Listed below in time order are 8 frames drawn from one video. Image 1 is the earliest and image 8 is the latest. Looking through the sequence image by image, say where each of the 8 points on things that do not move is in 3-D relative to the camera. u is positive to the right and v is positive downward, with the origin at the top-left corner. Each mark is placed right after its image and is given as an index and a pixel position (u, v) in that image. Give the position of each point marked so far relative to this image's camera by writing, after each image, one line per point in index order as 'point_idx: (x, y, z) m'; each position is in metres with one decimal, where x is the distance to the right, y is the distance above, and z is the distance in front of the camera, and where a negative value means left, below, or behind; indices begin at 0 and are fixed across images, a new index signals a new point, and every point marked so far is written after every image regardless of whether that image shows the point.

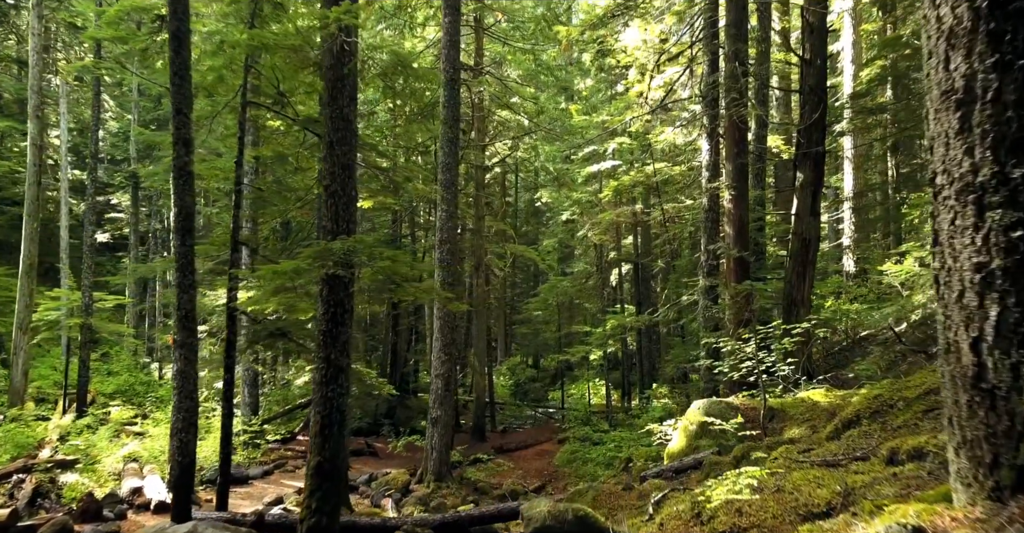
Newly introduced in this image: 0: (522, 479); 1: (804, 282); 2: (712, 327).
0: (+0.2, -4.9, +19.8) m
1: (+4.8, -0.3, +13.9) m
2: (+3.7, -1.1, +15.5) m
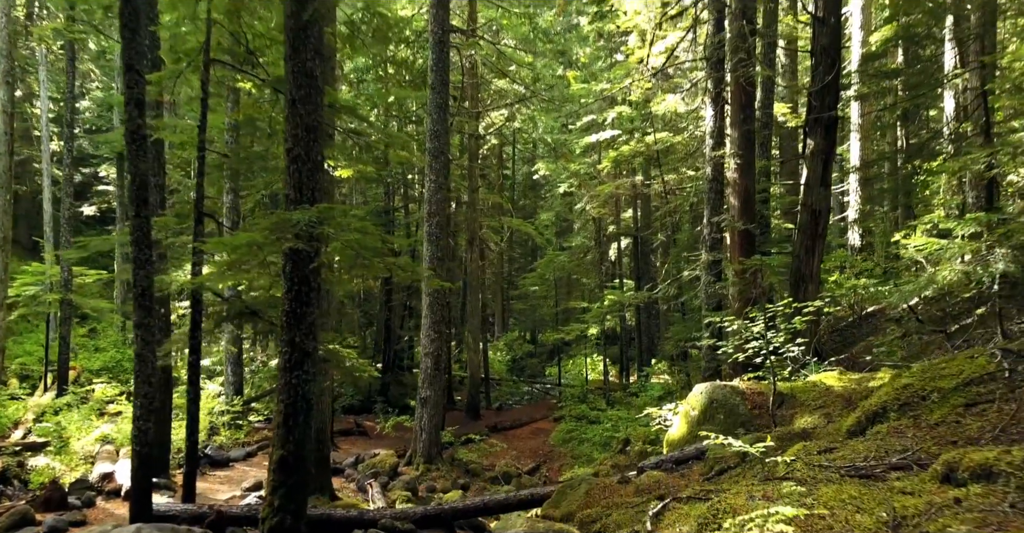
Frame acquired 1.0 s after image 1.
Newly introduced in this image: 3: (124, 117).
0: (+0.1, -4.4, +19.1) m
1: (+4.6, +0.2, +13.1) m
2: (+3.5, -0.7, +14.7) m
3: (-4.2, +1.6, +9.0) m
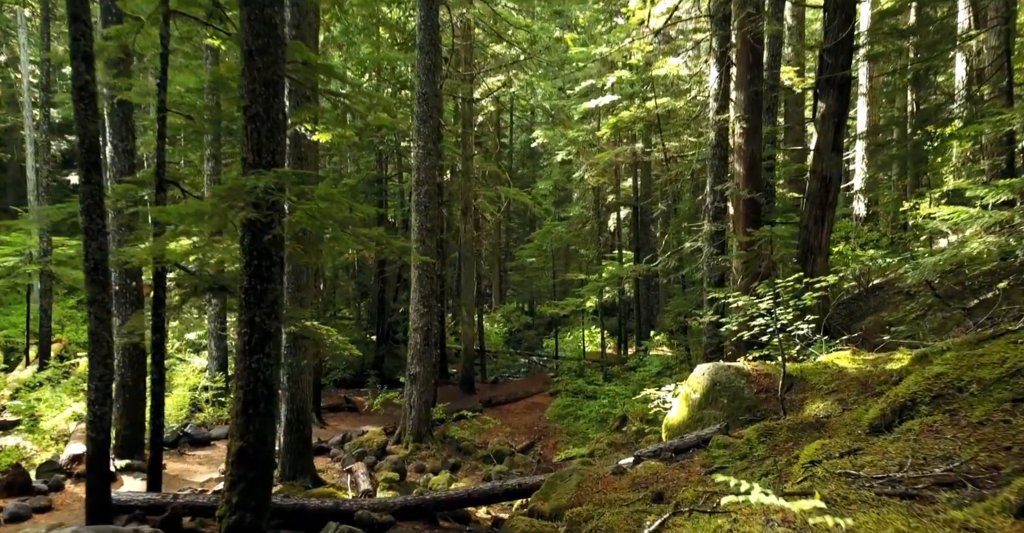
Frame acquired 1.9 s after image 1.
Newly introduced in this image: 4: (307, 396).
0: (-0.1, -3.7, +18.5) m
1: (+4.5, +0.6, +12.3) m
2: (+3.4, -0.2, +13.9) m
3: (-4.3, +1.9, +8.2) m
4: (-3.0, -1.9, +12.5) m
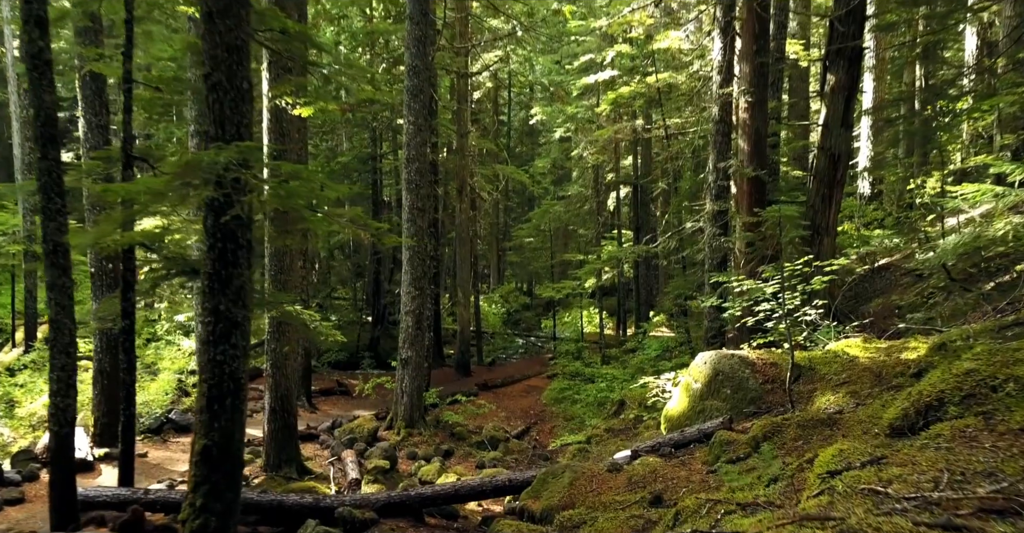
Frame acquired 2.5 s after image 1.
0: (-0.2, -3.3, +18.0) m
1: (+4.4, +0.8, +11.7) m
2: (+3.3, +0.1, +13.4) m
3: (-4.4, +2.0, +7.6) m
4: (-3.1, -1.7, +12.0) m
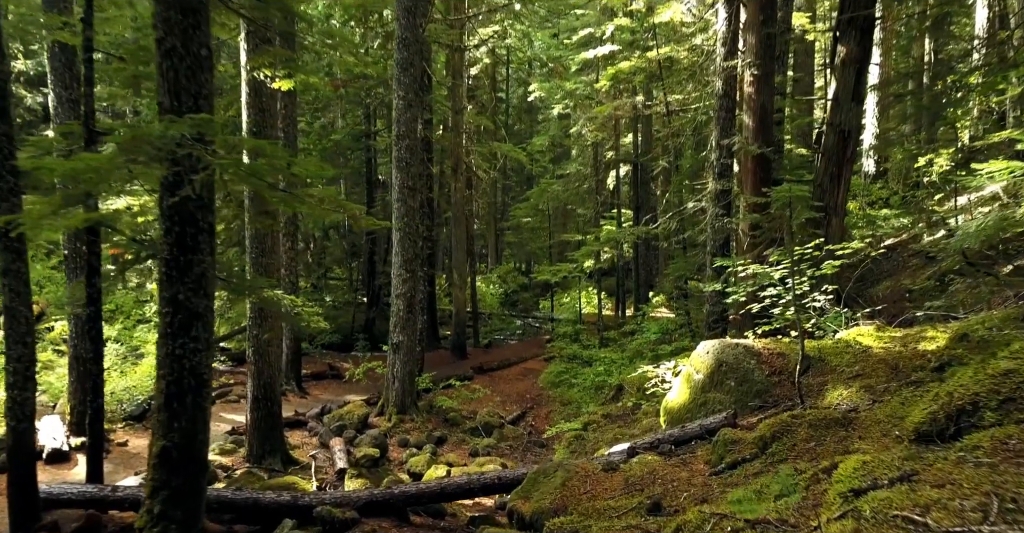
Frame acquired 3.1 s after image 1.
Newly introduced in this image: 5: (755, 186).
0: (-0.3, -2.9, +17.6) m
1: (+4.3, +1.1, +11.2) m
2: (+3.2, +0.4, +12.9) m
3: (-4.5, +2.2, +7.0) m
4: (-3.2, -1.4, +11.5) m
5: (+3.4, +1.1, +11.7) m
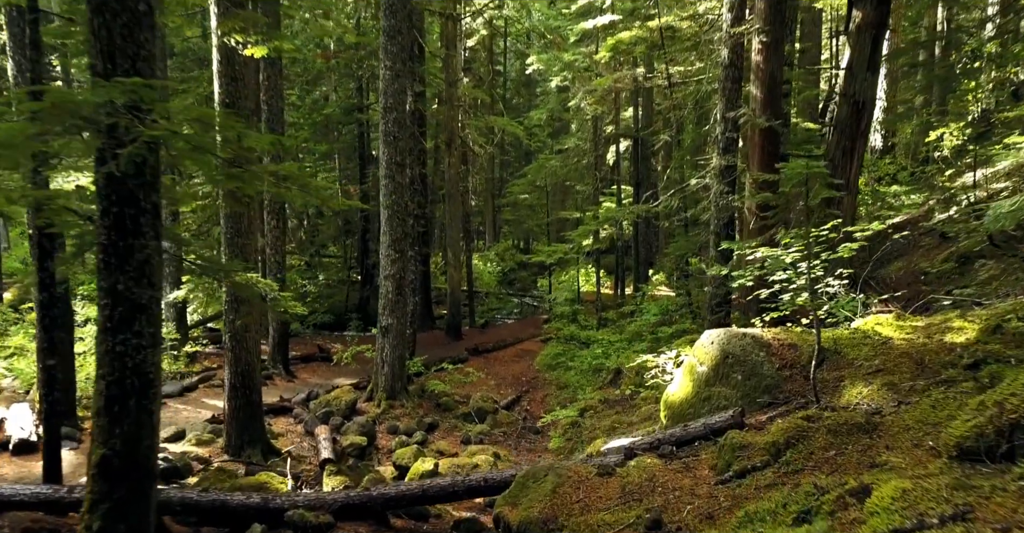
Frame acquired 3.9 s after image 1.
0: (-0.4, -2.5, +17.0) m
1: (+4.2, +1.3, +10.5) m
2: (+3.1, +0.7, +12.2) m
3: (-4.6, +2.3, +6.3) m
4: (-3.3, -1.2, +10.9) m
5: (+3.3, +1.4, +11.1) m
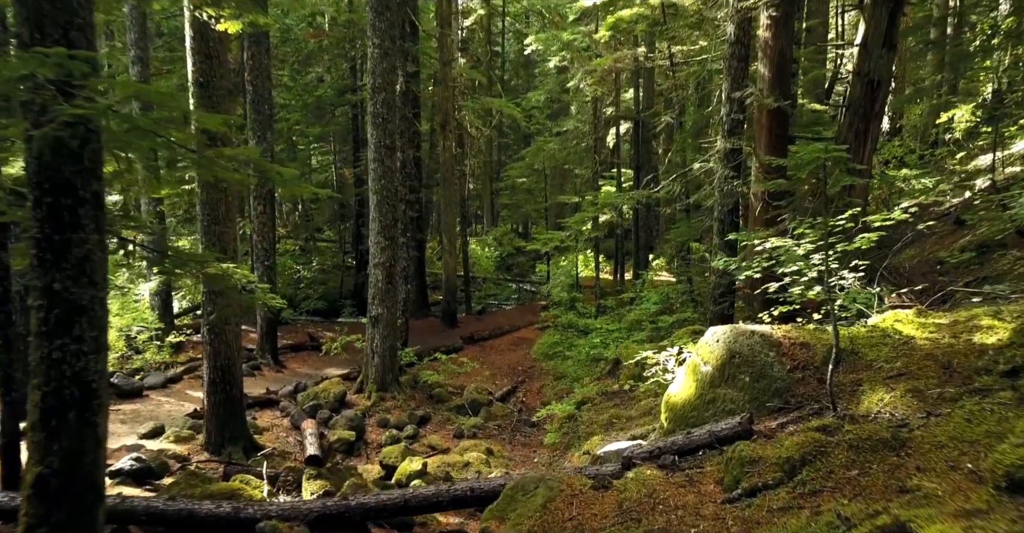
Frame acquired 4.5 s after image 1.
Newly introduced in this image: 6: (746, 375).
0: (-0.4, -2.2, +16.5) m
1: (+4.1, +1.4, +9.9) m
2: (+3.0, +0.8, +11.6) m
3: (-4.7, +2.3, +5.7) m
4: (-3.4, -1.0, +10.4) m
5: (+3.2, +1.5, +10.5) m
6: (+1.8, -0.8, +6.7) m
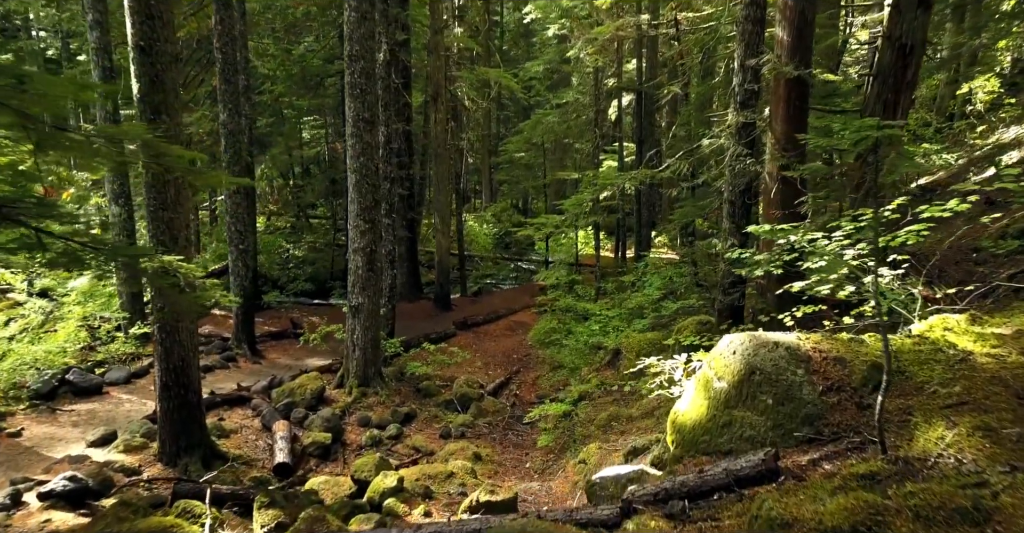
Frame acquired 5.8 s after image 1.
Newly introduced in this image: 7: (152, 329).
0: (-0.6, -1.9, +15.4) m
1: (+4.0, +1.5, +8.7) m
2: (+2.9, +1.0, +10.5) m
3: (-4.8, +2.3, +4.5) m
4: (-3.6, -0.9, +9.3) m
5: (+3.1, +1.6, +9.3) m
6: (+1.7, -0.8, +5.6) m
7: (-3.9, -0.7, +9.2) m
